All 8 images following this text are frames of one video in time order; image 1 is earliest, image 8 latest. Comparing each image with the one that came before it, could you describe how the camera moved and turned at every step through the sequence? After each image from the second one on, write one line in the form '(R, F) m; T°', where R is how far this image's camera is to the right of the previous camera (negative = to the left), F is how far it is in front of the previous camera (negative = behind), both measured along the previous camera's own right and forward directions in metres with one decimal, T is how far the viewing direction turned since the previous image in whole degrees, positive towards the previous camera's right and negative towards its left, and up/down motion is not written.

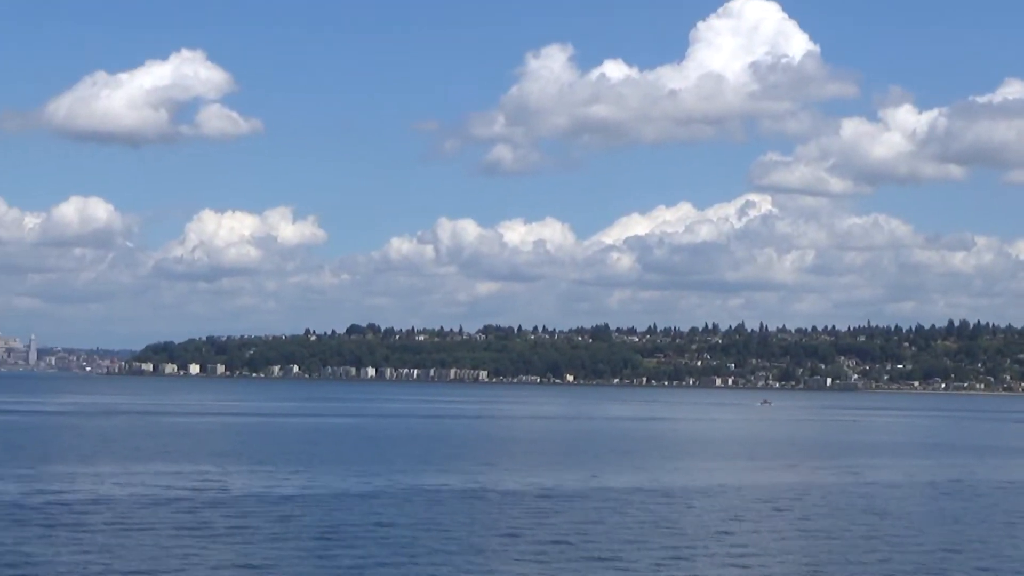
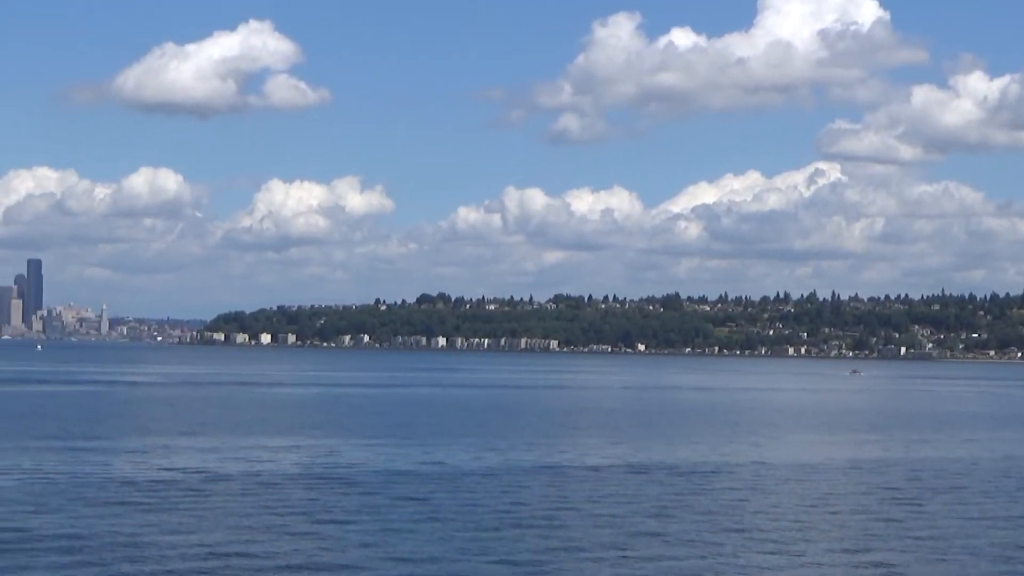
(-0.7, +1.4) m; -2°
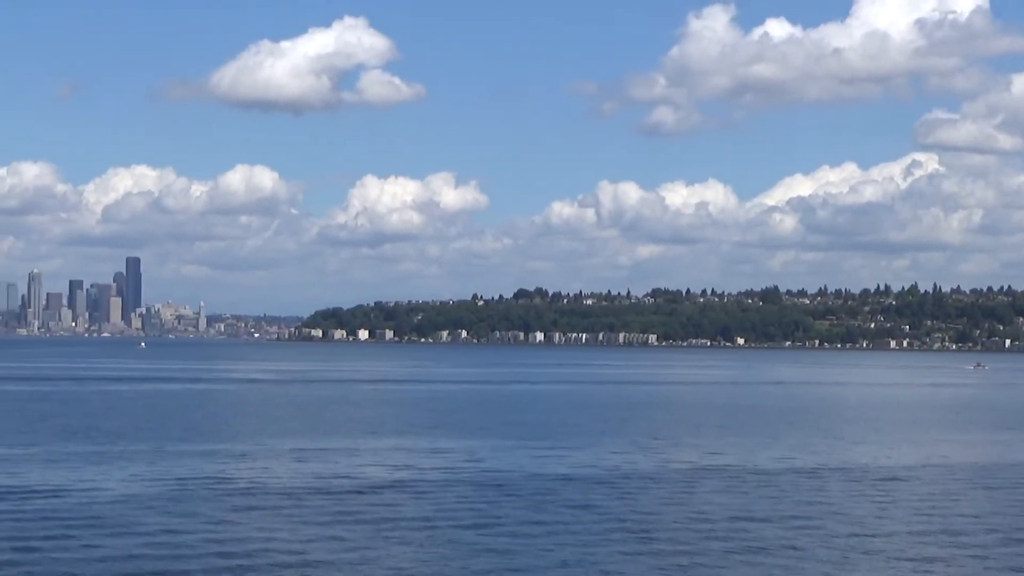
(-0.7, +1.7) m; -3°
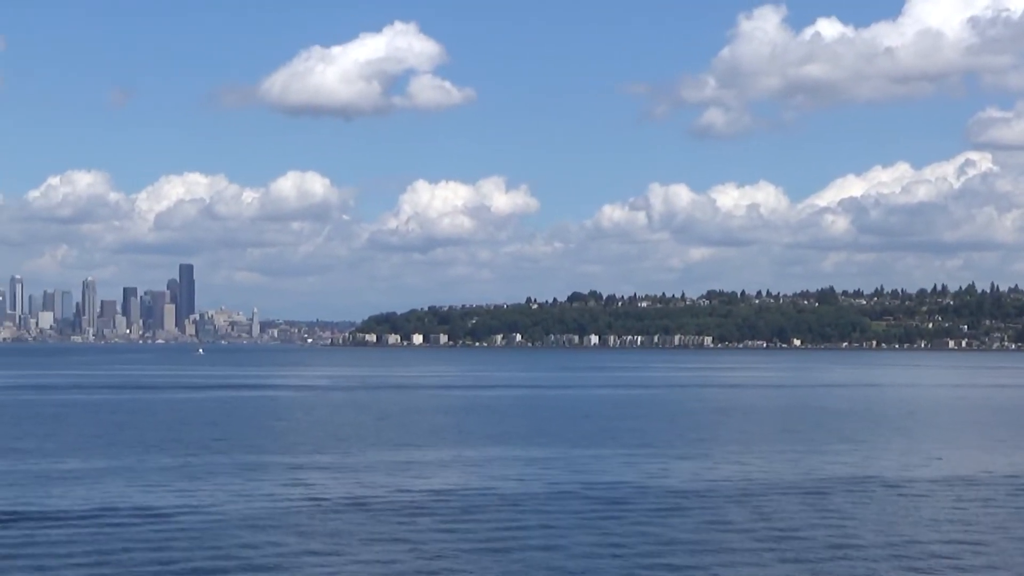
(-0.7, +1.3) m; -1°
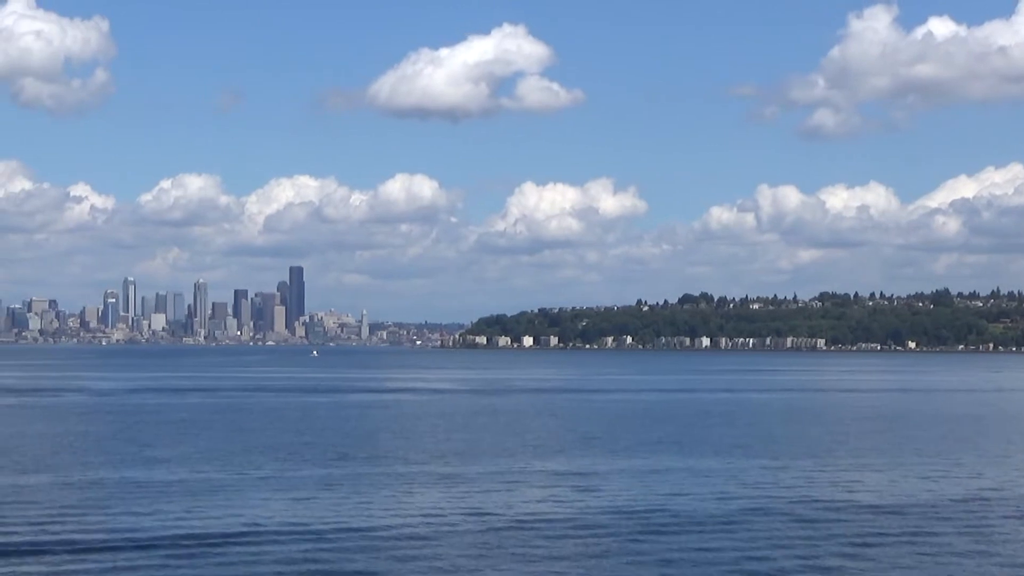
(-0.7, +1.6) m; -3°
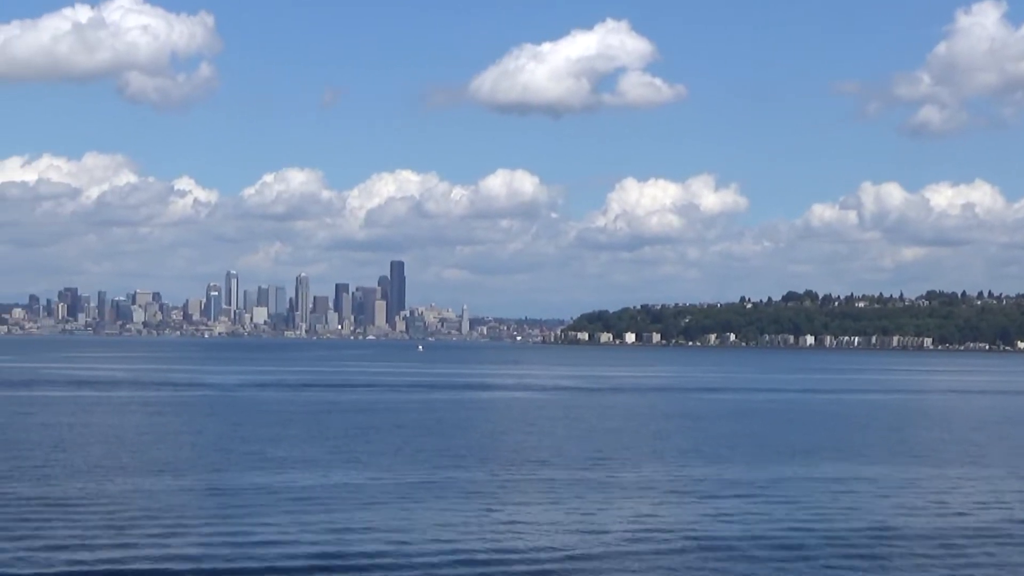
(-0.7, +1.8) m; -3°
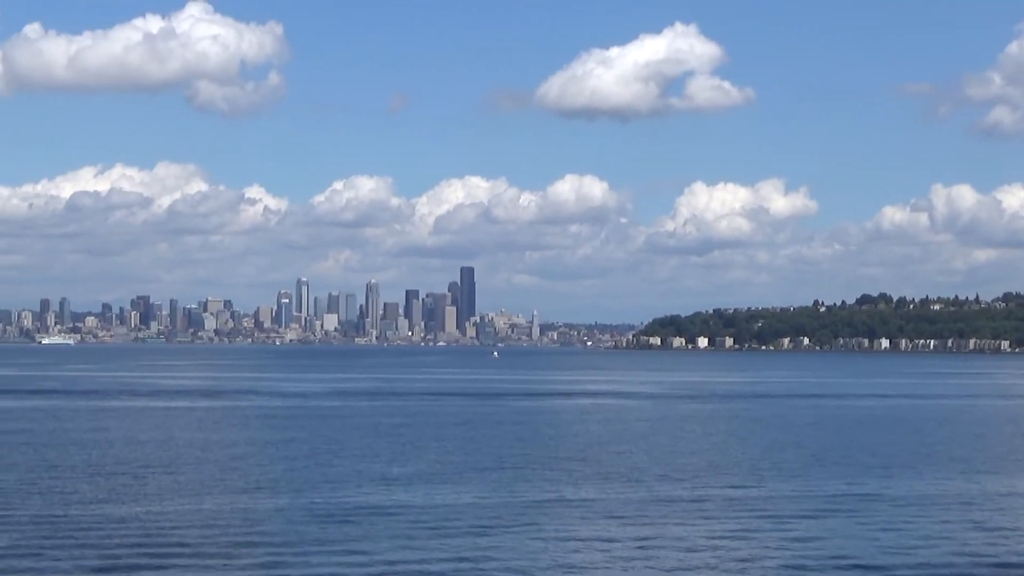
(-0.5, +1.3) m; -2°
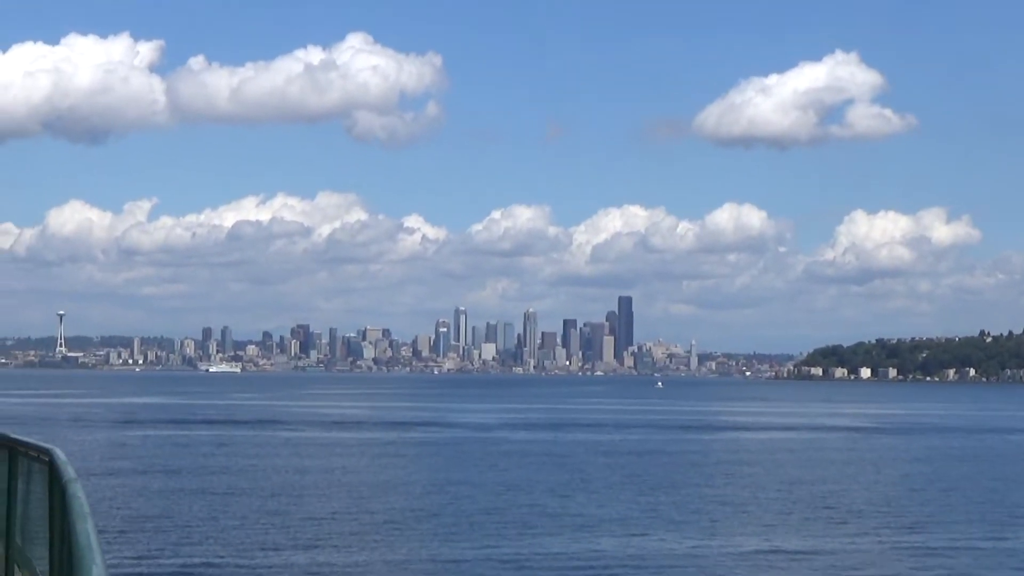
(-0.5, +1.7) m; -4°
